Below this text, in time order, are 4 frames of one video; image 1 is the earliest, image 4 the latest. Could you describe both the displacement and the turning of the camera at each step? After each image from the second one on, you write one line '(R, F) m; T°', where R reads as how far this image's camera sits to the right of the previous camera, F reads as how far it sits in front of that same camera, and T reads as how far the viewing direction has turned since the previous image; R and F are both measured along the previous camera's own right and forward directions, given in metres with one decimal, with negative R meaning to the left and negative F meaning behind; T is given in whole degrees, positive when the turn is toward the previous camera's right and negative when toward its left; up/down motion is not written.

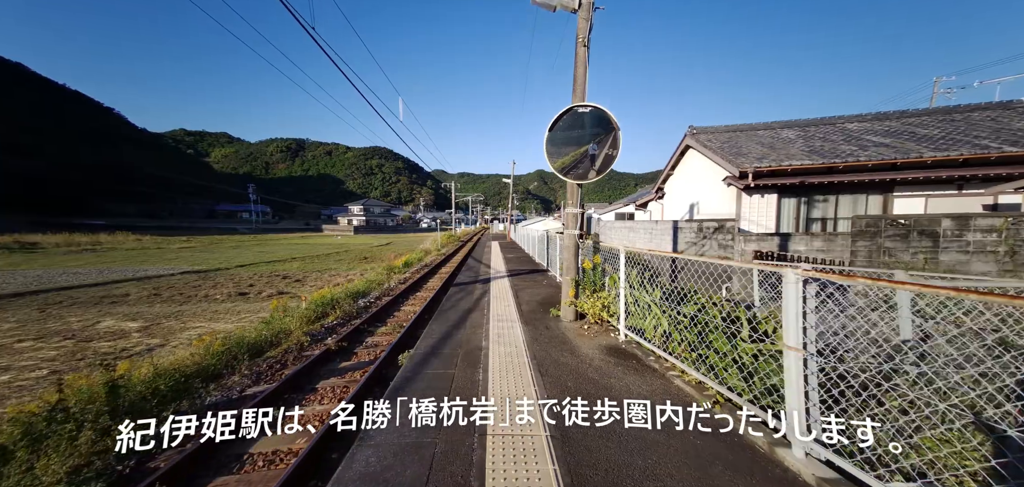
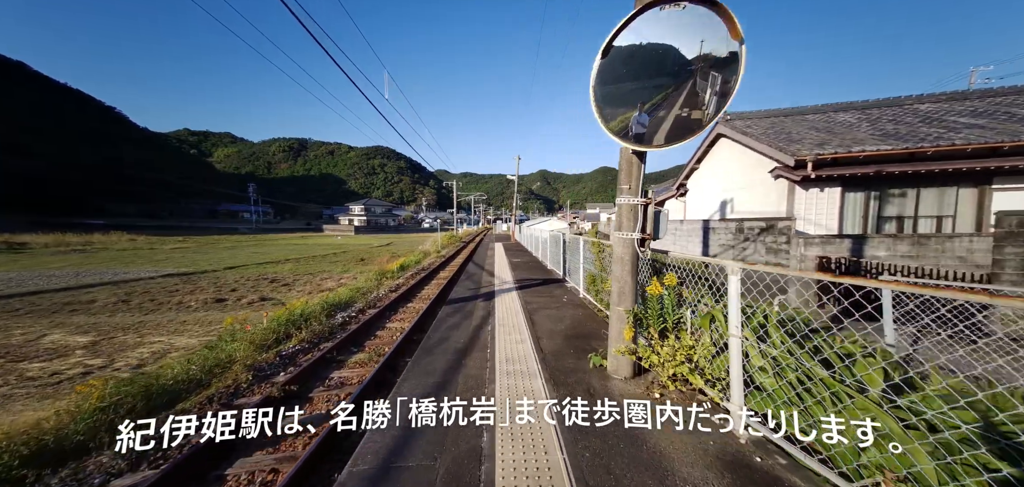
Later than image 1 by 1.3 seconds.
(-0.1, +1.0) m; 0°
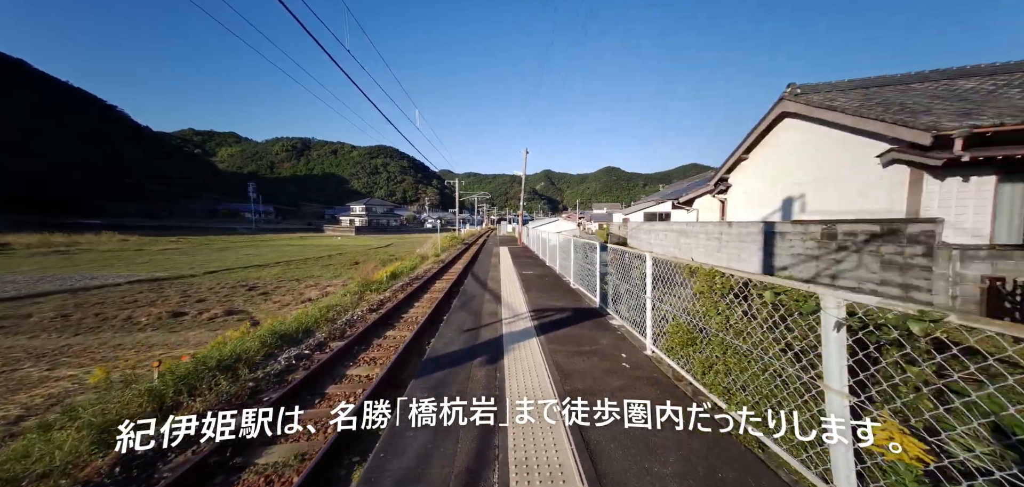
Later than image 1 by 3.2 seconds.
(-0.1, +1.4) m; -1°
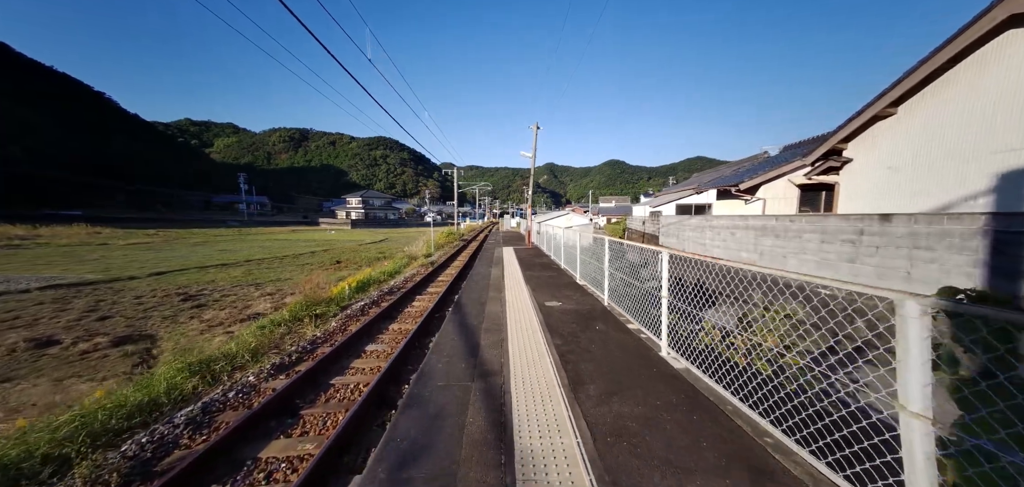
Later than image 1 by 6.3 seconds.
(-0.1, +2.3) m; 0°
